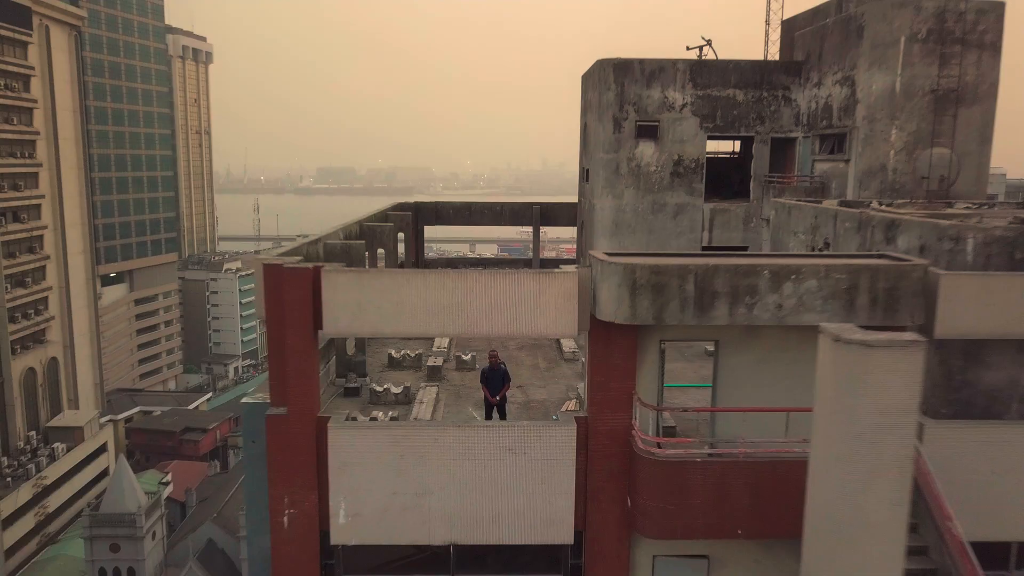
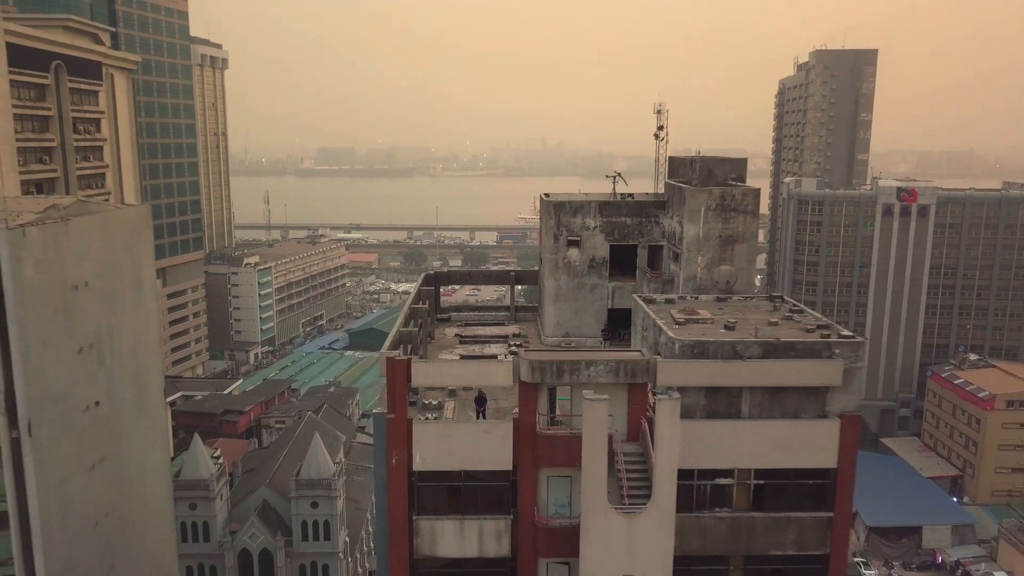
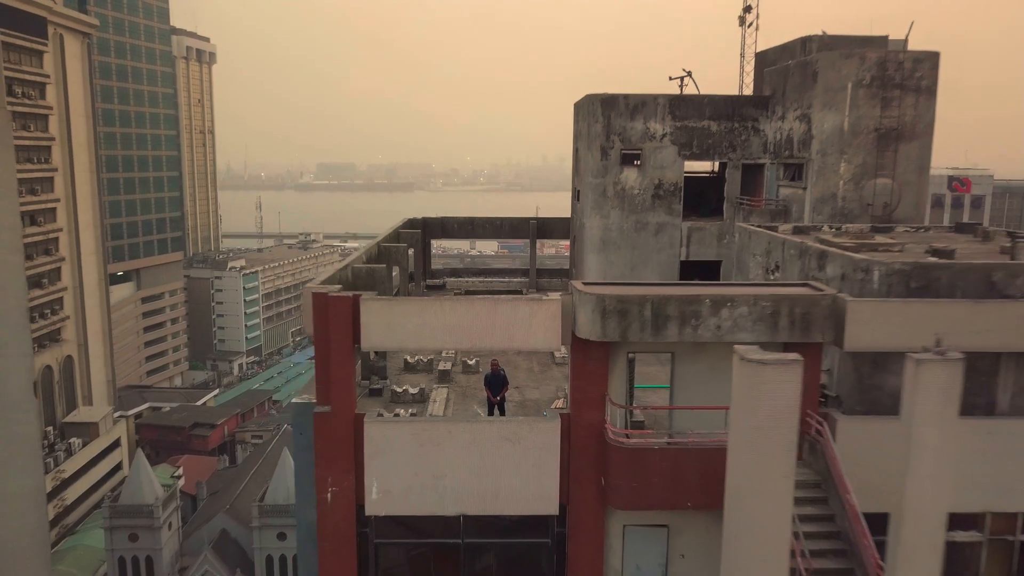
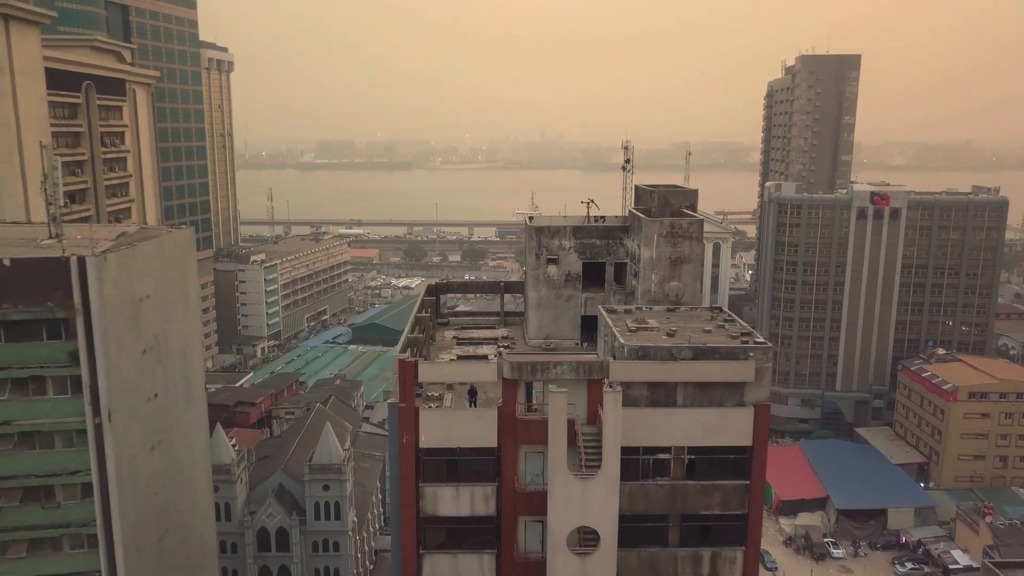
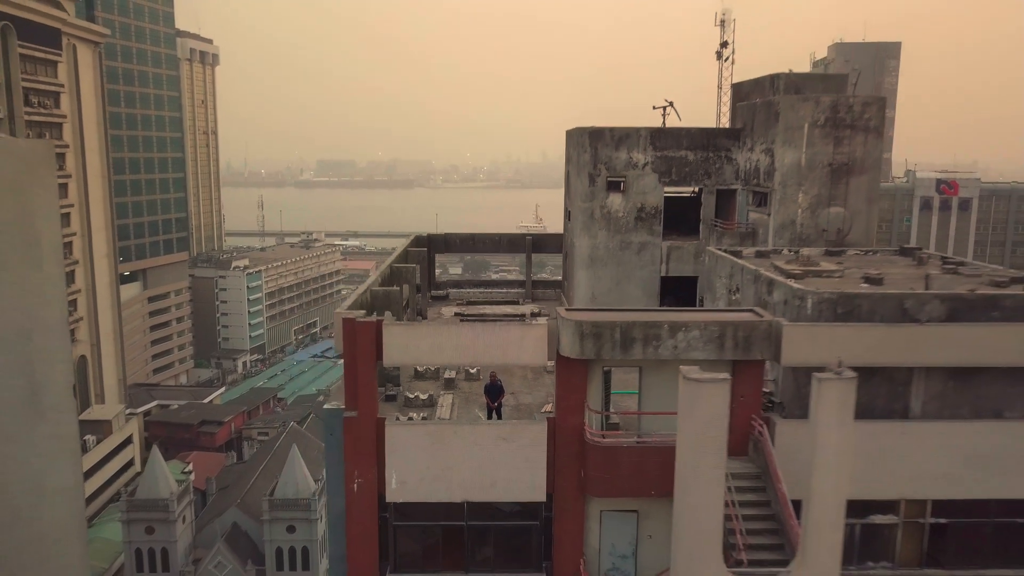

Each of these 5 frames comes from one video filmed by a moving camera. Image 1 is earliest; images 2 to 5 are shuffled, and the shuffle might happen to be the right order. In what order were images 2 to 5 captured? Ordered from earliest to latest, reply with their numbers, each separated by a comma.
3, 5, 2, 4
